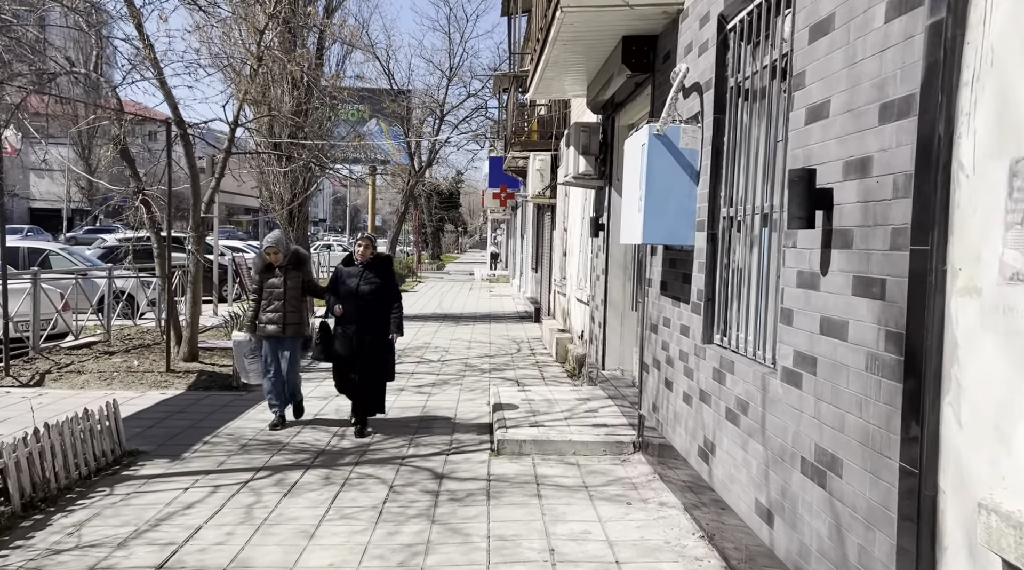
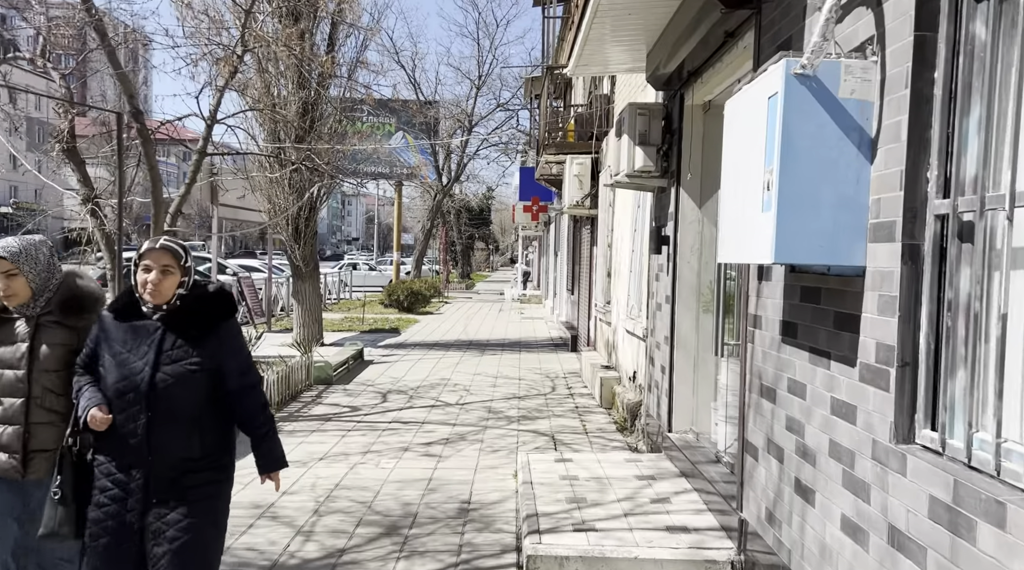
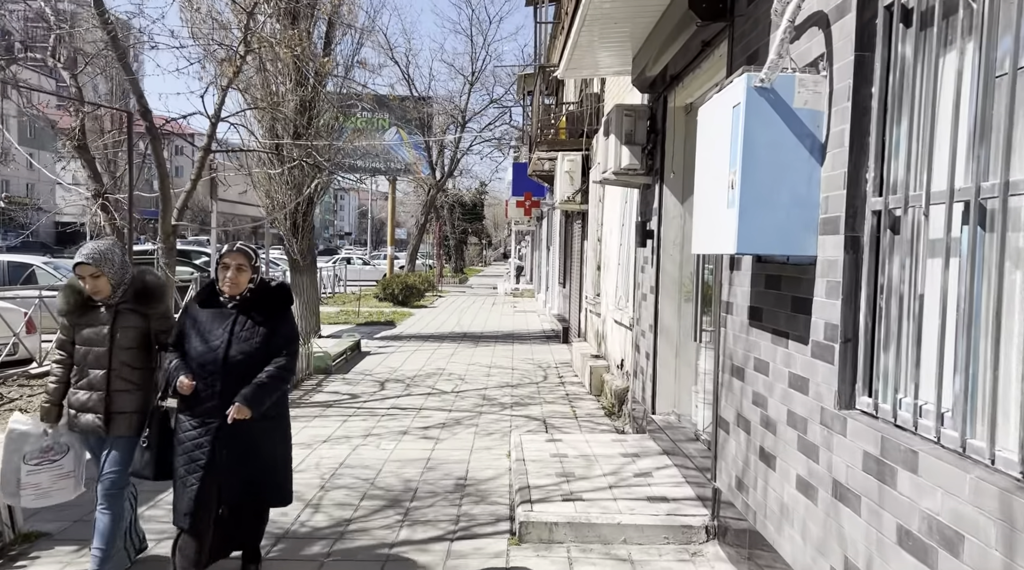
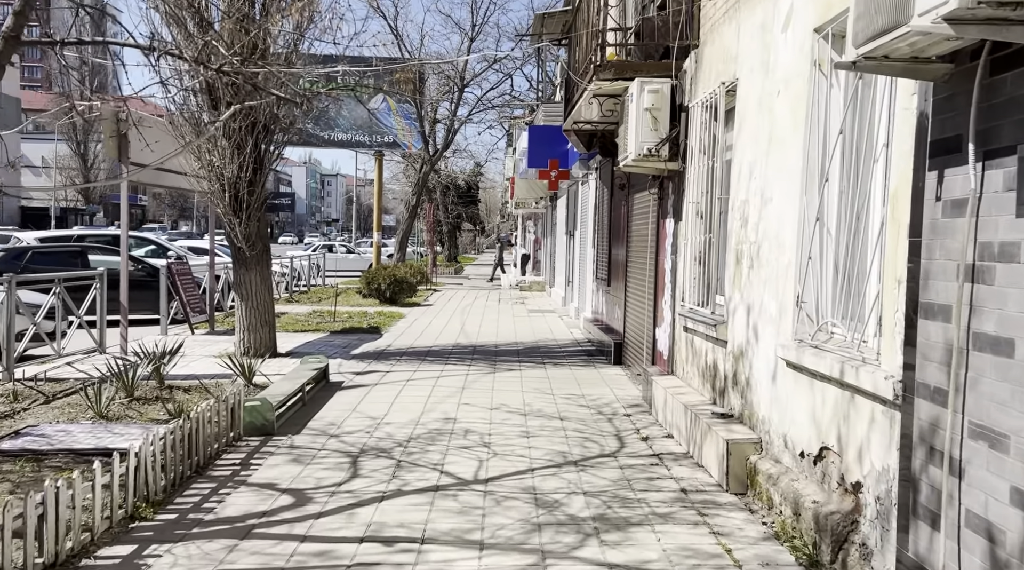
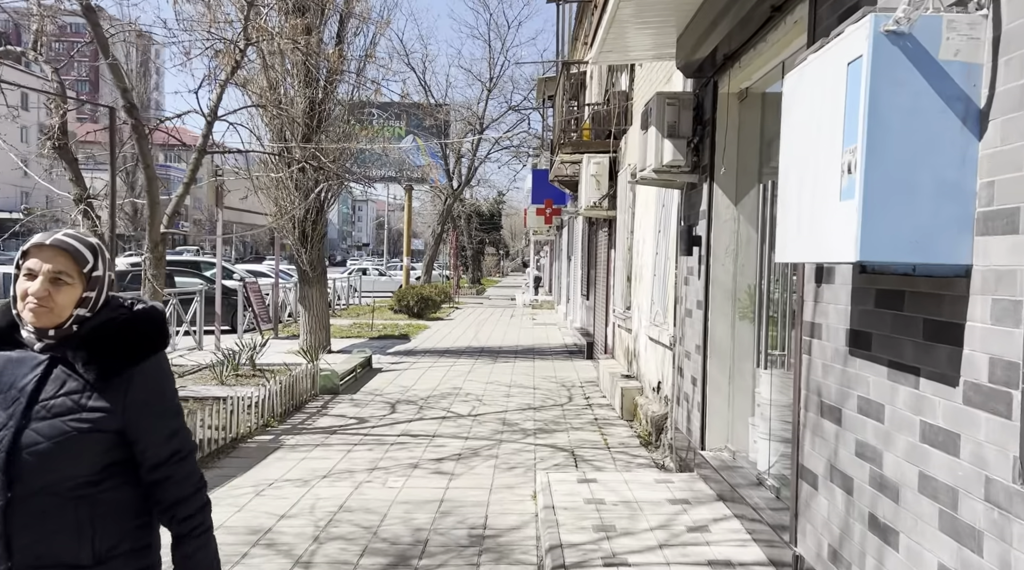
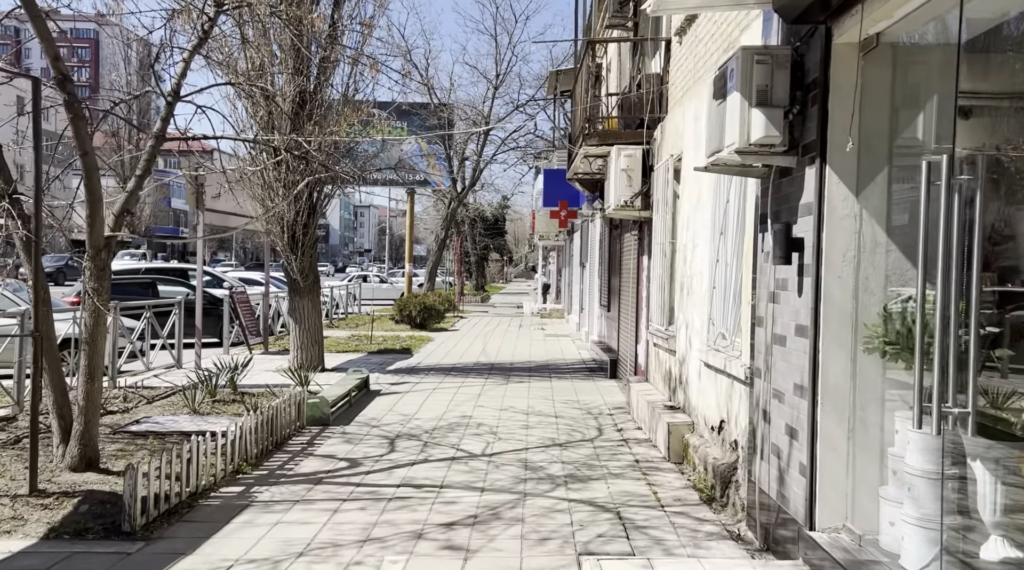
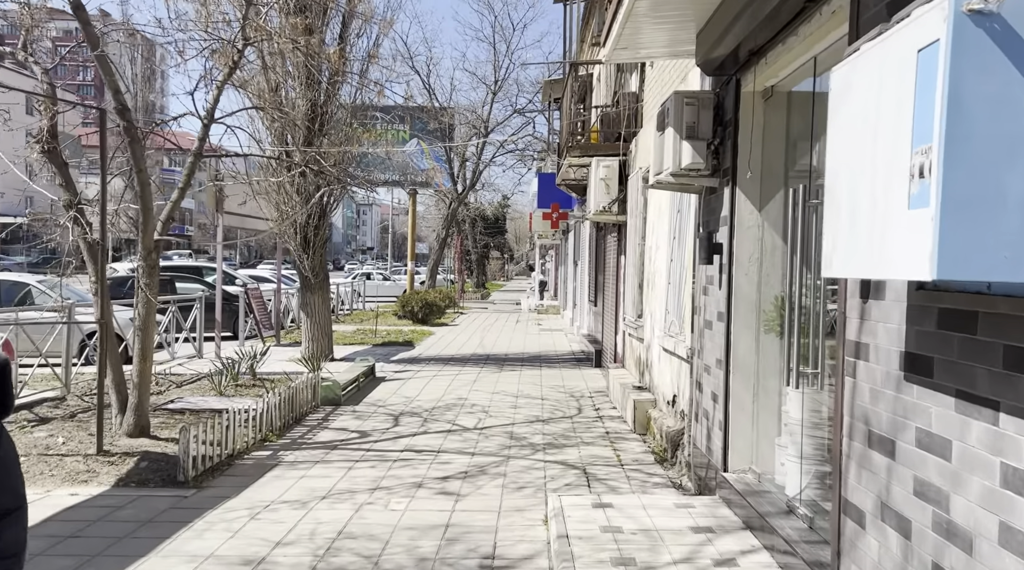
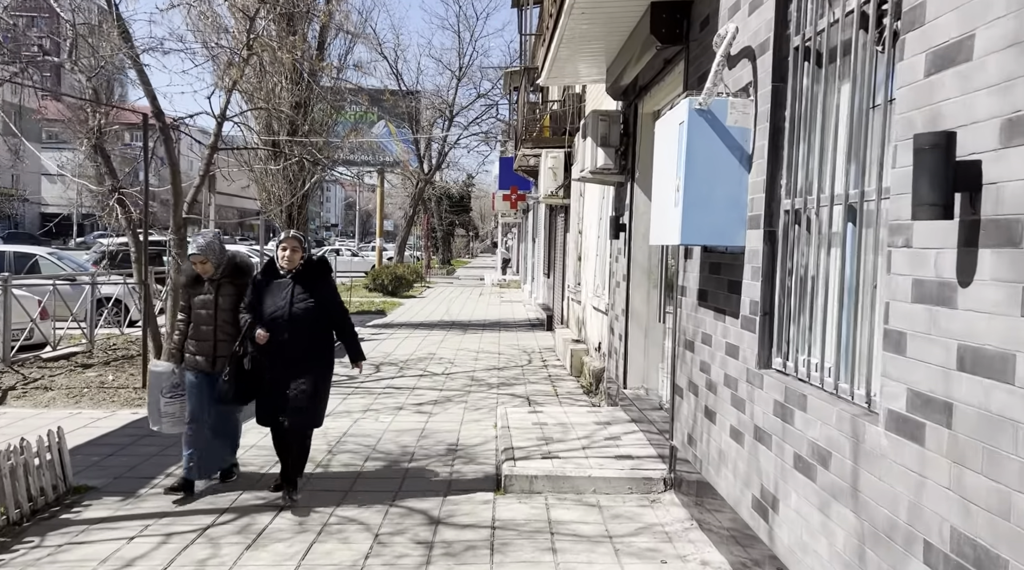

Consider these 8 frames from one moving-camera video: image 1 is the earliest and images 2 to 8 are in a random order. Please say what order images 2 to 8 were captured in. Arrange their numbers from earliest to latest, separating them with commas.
8, 3, 2, 5, 7, 6, 4
